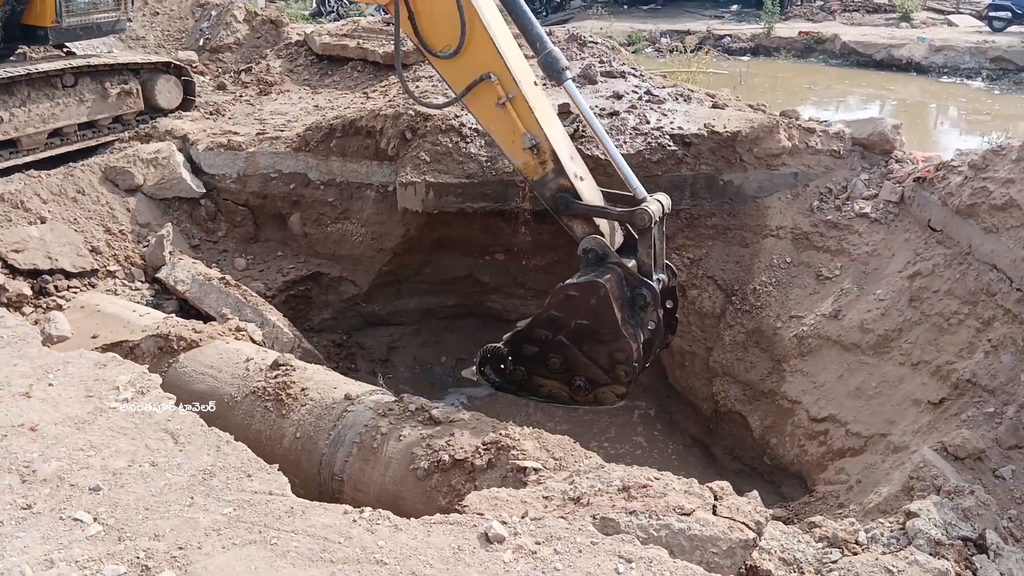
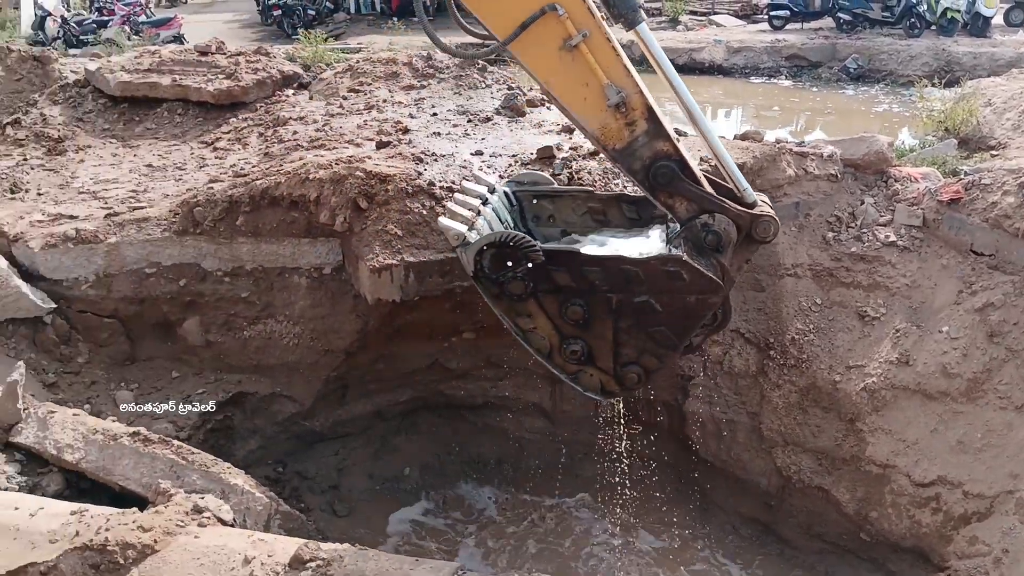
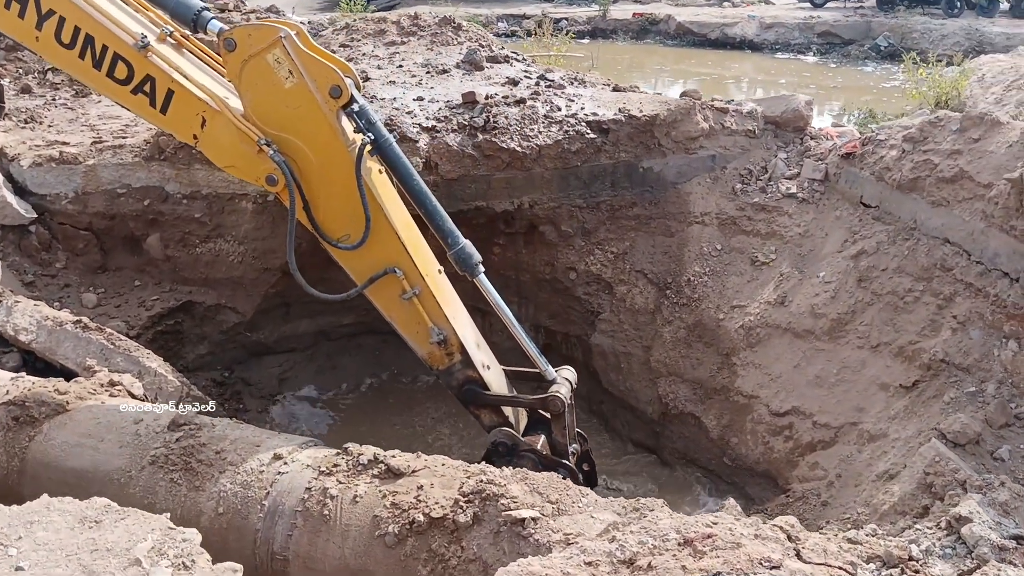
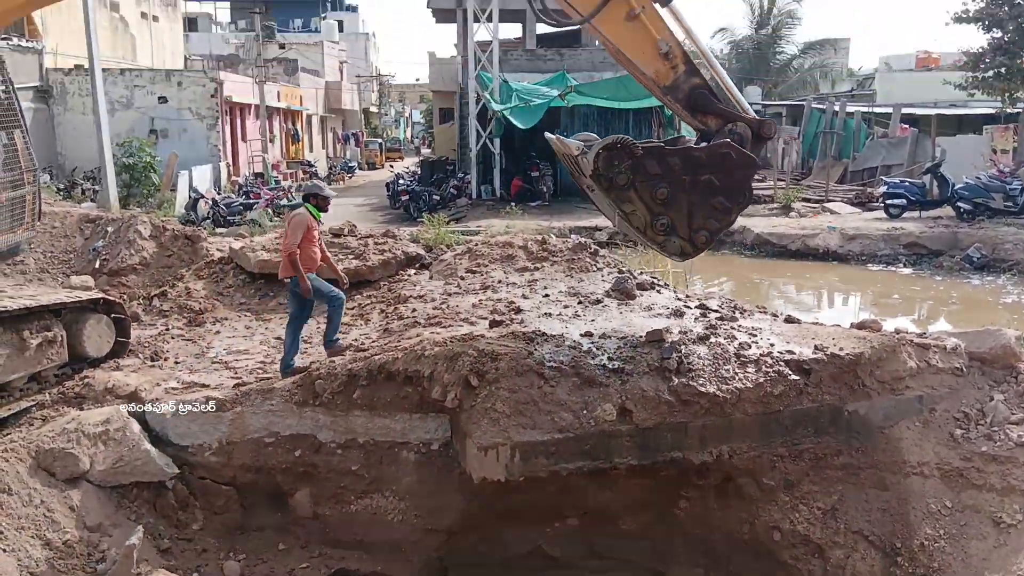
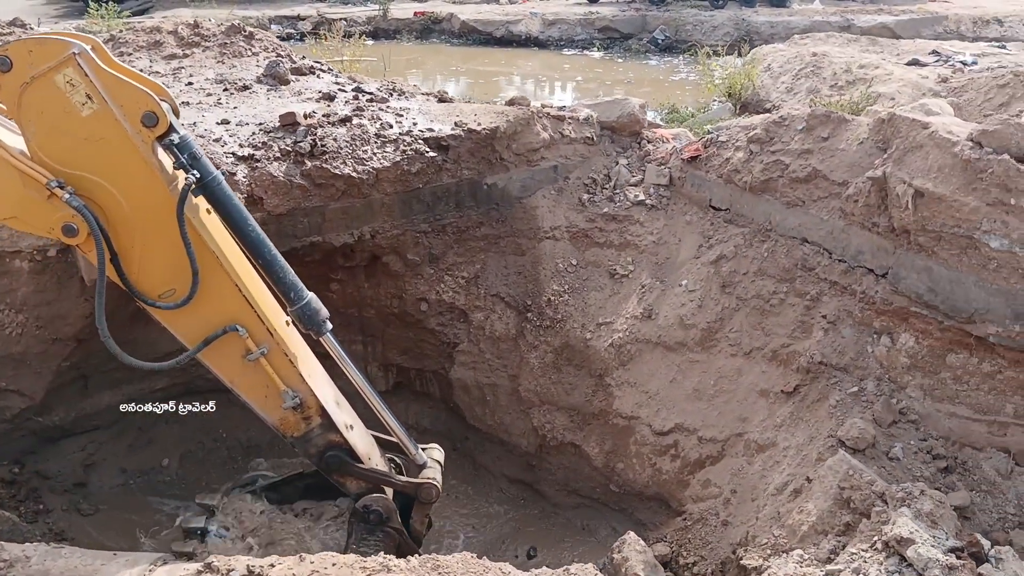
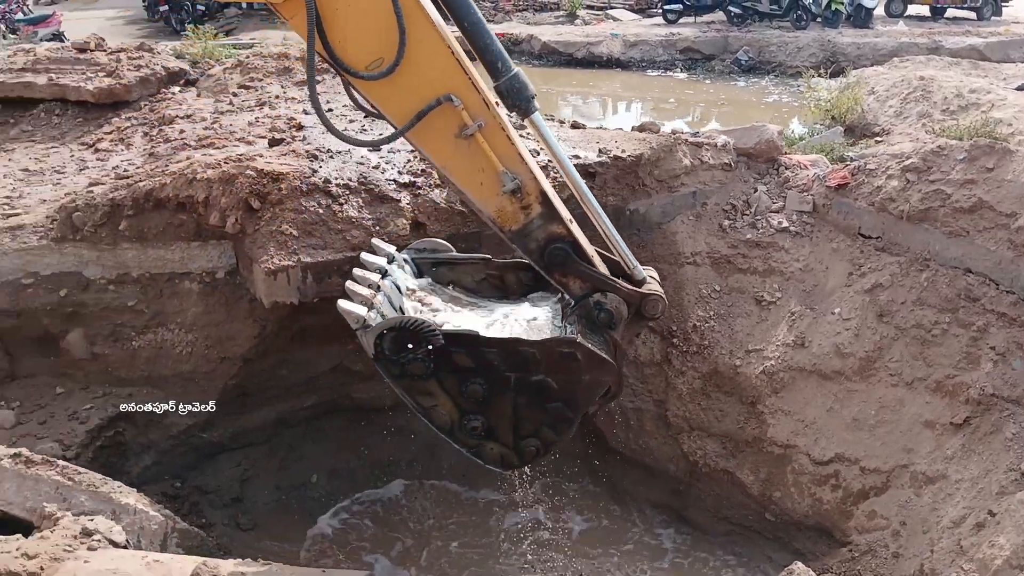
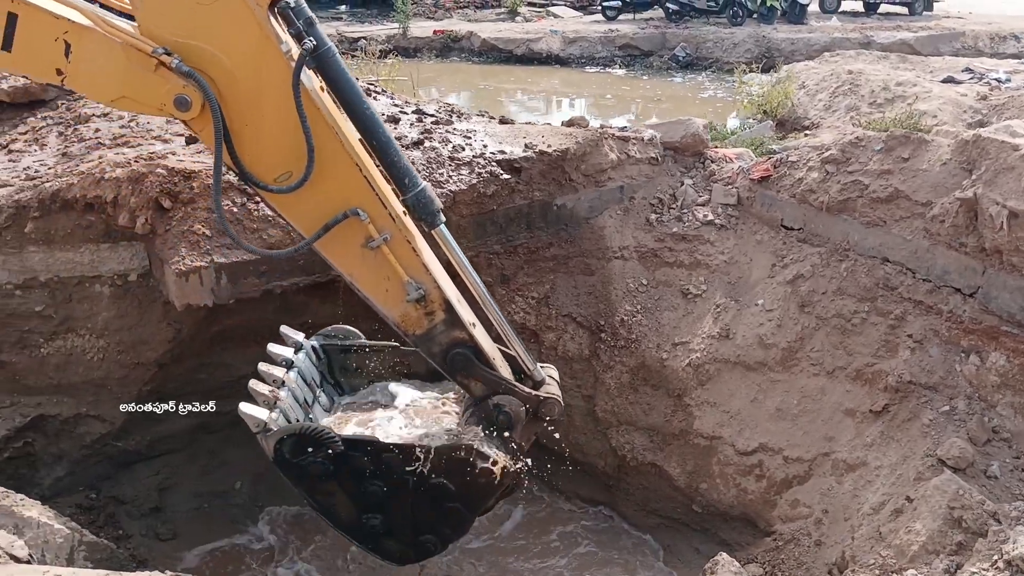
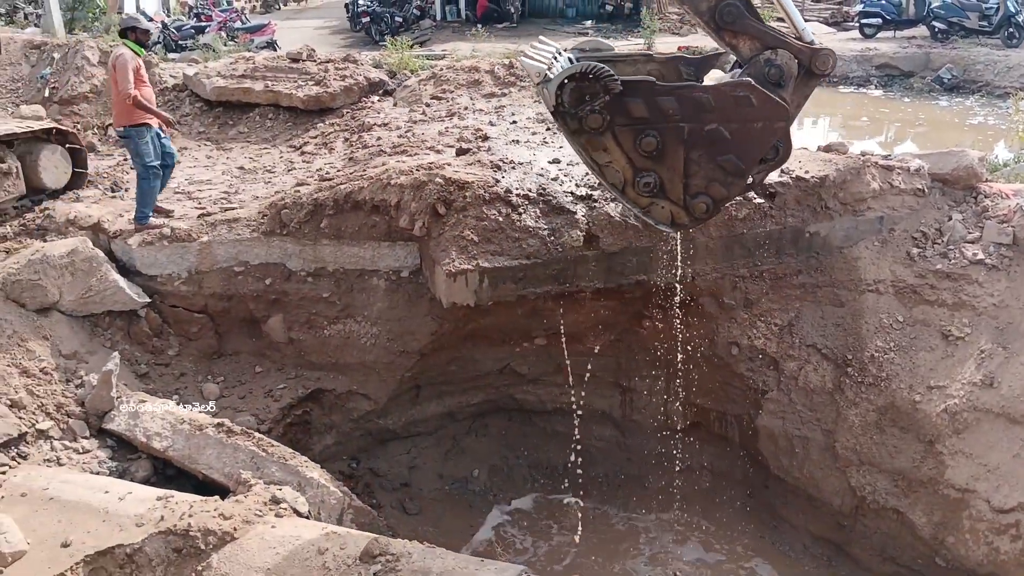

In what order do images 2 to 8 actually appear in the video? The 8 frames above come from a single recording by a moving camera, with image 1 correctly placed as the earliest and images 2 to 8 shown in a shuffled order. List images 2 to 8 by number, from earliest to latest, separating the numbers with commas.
3, 5, 7, 6, 2, 8, 4
